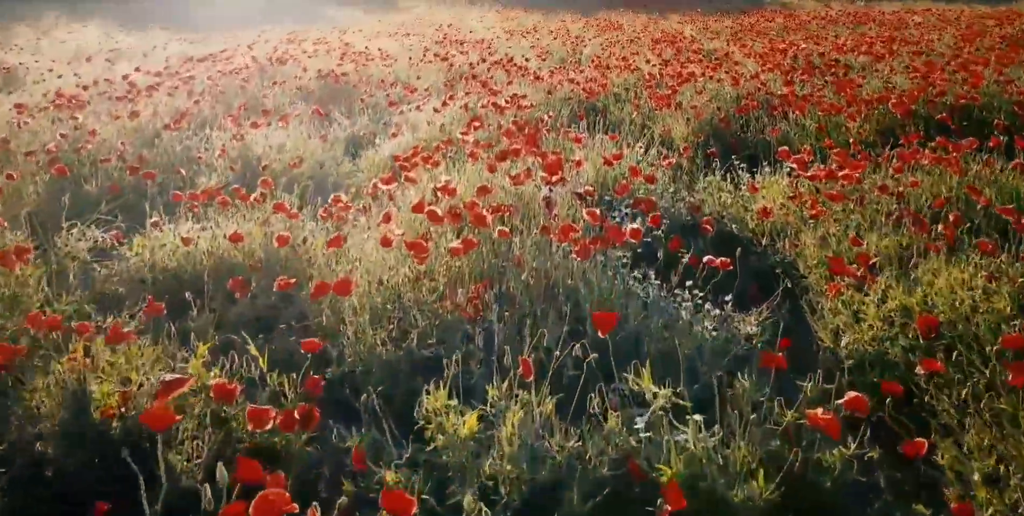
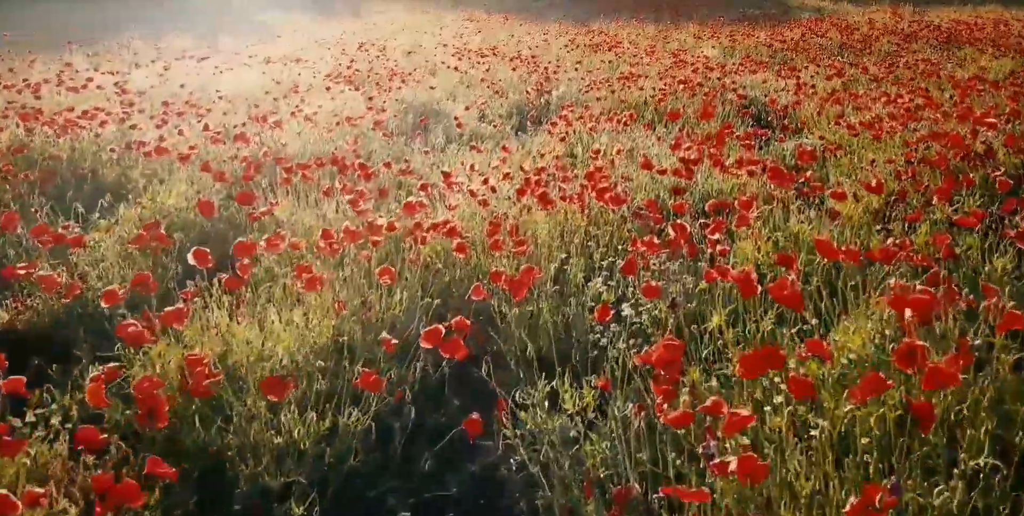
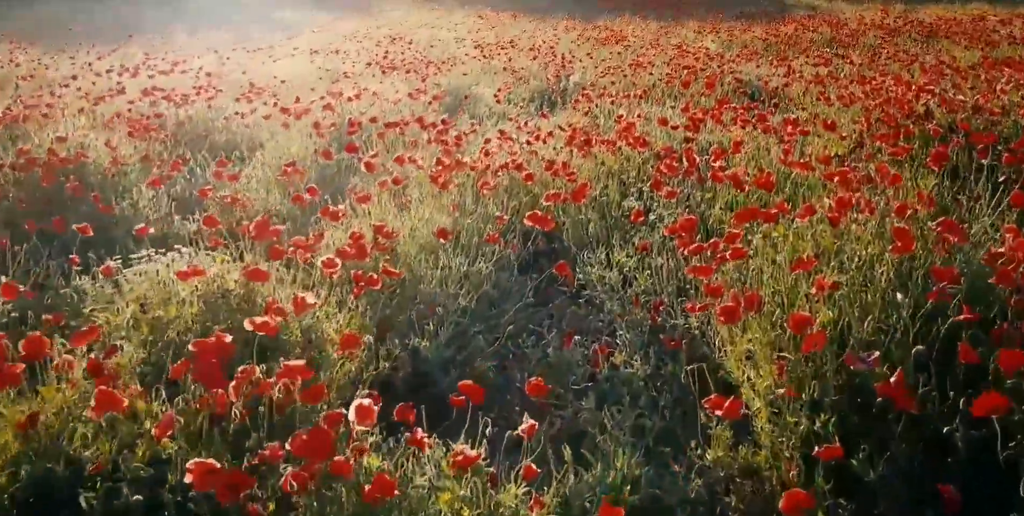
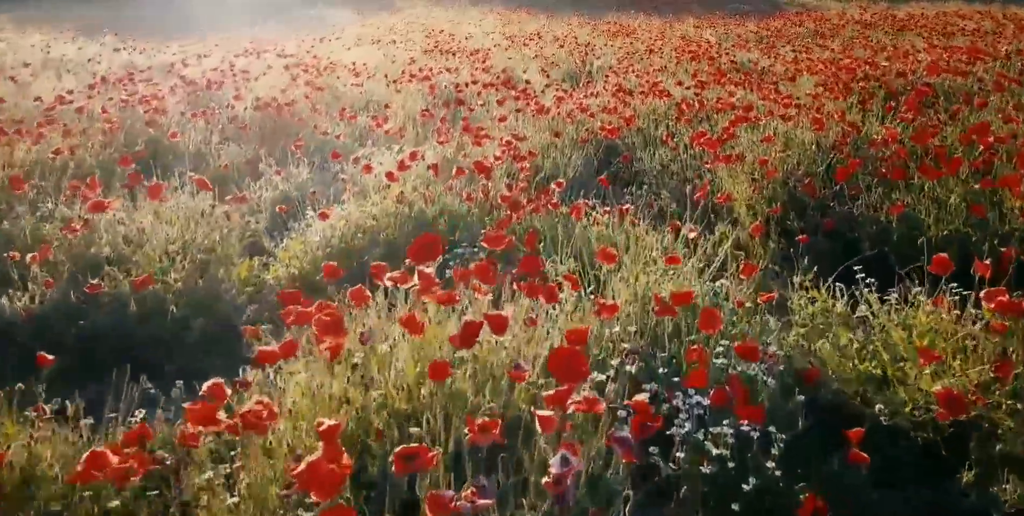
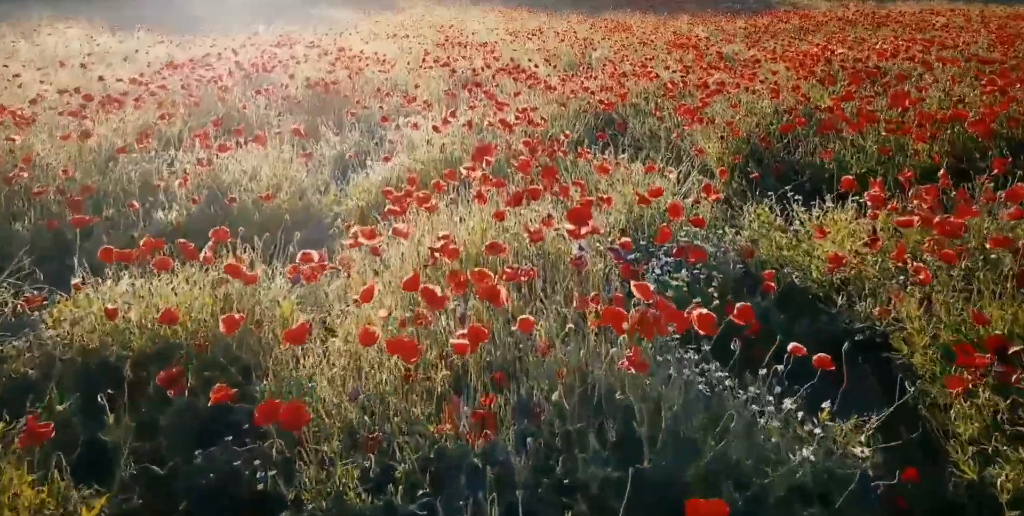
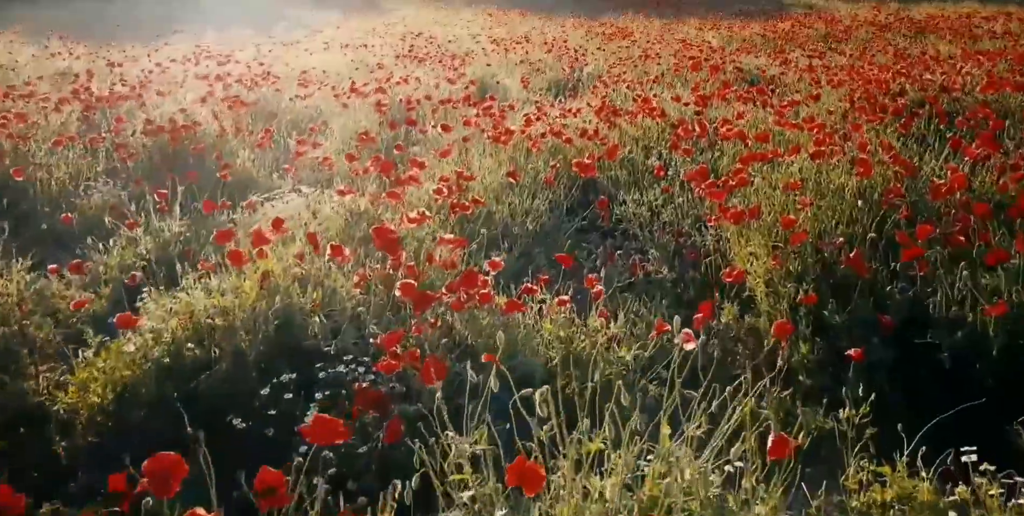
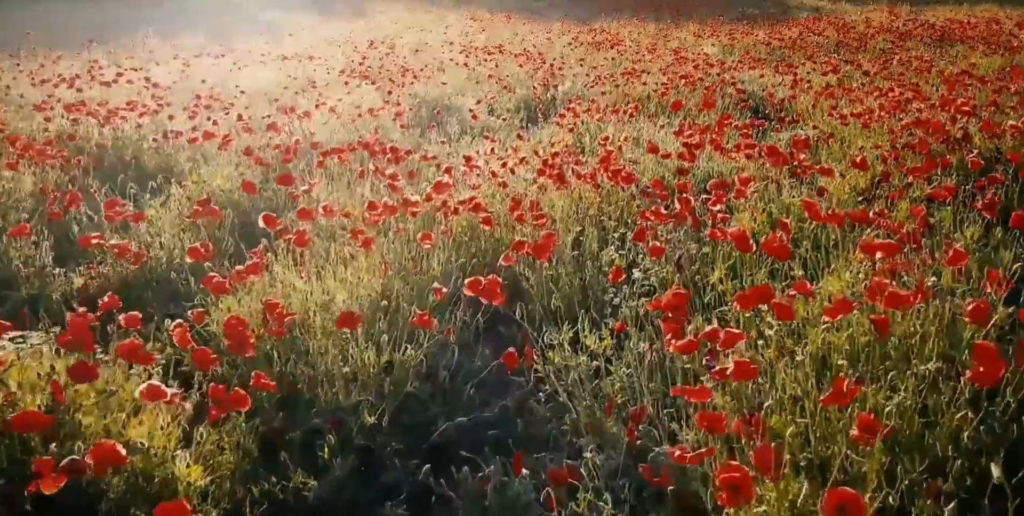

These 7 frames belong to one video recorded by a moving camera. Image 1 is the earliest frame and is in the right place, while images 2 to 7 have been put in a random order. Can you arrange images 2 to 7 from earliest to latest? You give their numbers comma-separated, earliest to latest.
5, 4, 6, 3, 7, 2
